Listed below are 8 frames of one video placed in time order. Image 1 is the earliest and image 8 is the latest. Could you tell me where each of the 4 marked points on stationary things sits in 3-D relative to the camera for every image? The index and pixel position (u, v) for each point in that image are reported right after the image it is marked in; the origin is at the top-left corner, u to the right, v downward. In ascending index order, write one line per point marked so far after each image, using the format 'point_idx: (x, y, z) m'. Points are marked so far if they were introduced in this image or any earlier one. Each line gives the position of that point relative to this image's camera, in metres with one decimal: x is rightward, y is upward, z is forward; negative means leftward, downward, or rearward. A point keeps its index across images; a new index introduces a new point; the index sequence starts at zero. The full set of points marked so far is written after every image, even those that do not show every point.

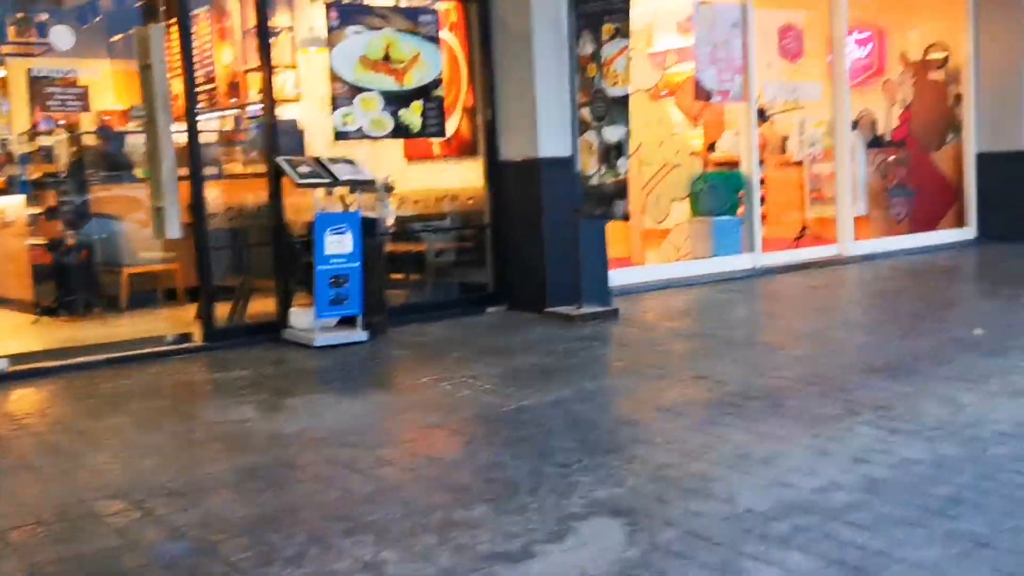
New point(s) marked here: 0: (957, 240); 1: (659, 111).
0: (+4.2, +0.5, +9.7) m
1: (+1.2, +1.4, +7.9) m
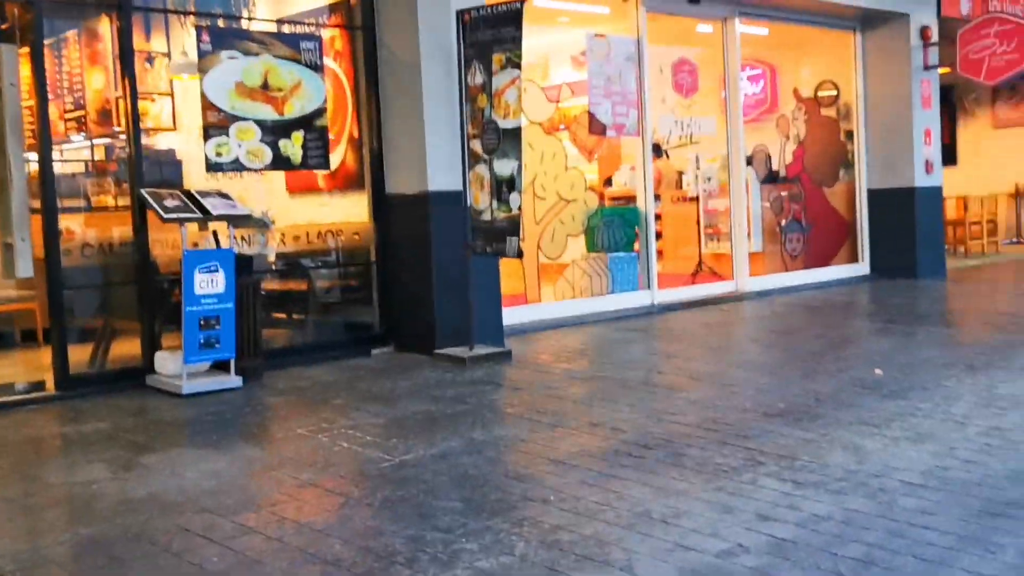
0: (+3.2, +0.1, +9.7) m
1: (+0.3, +1.1, +7.7) m
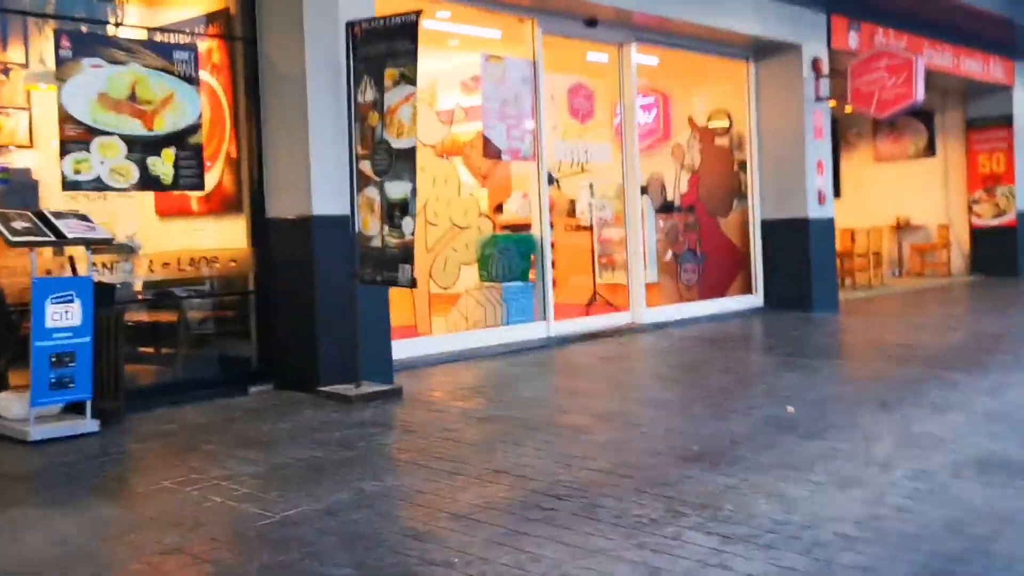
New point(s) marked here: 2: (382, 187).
0: (+2.1, -0.2, +9.6) m
1: (-0.5, +0.9, +7.3) m
2: (-0.7, +0.6, +5.6) m
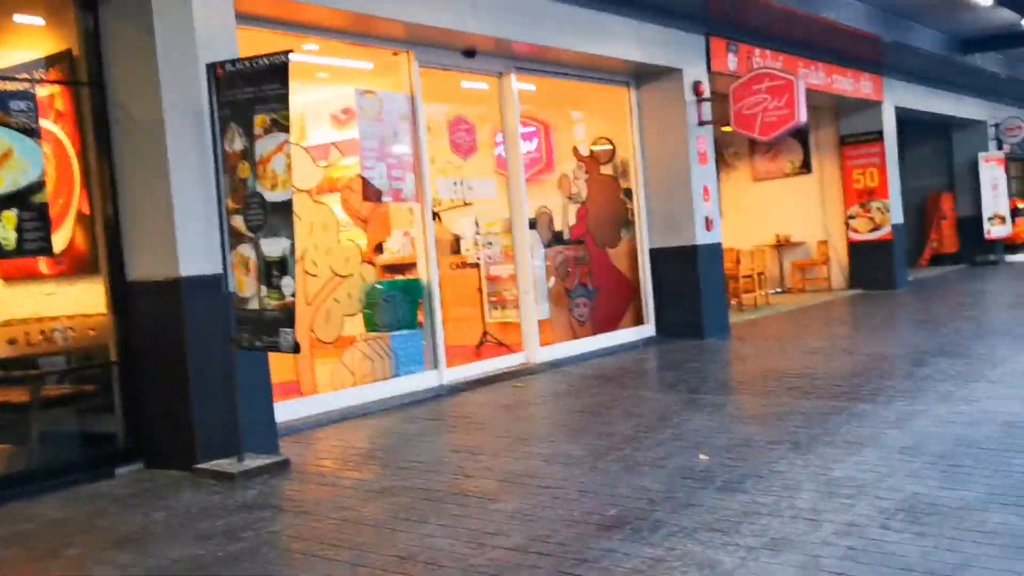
0: (+1.1, -0.5, +9.4) m
1: (-1.3, +0.5, +6.8) m
2: (-1.3, +0.2, +5.1) m
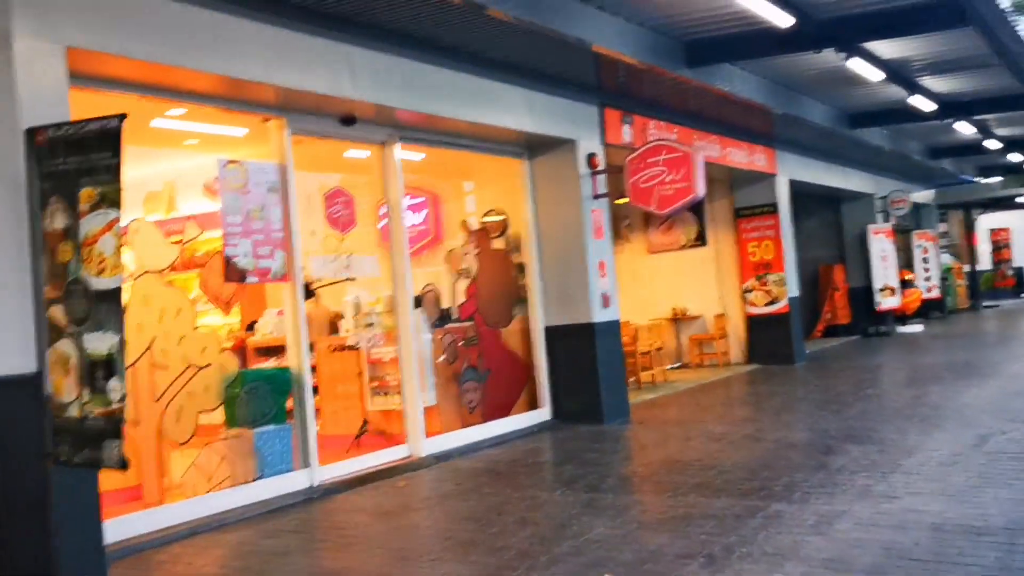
0: (+0.1, -1.2, +8.7) m
1: (-2.0, 0.0, +6.0) m
2: (-1.8, -0.2, +4.3) m
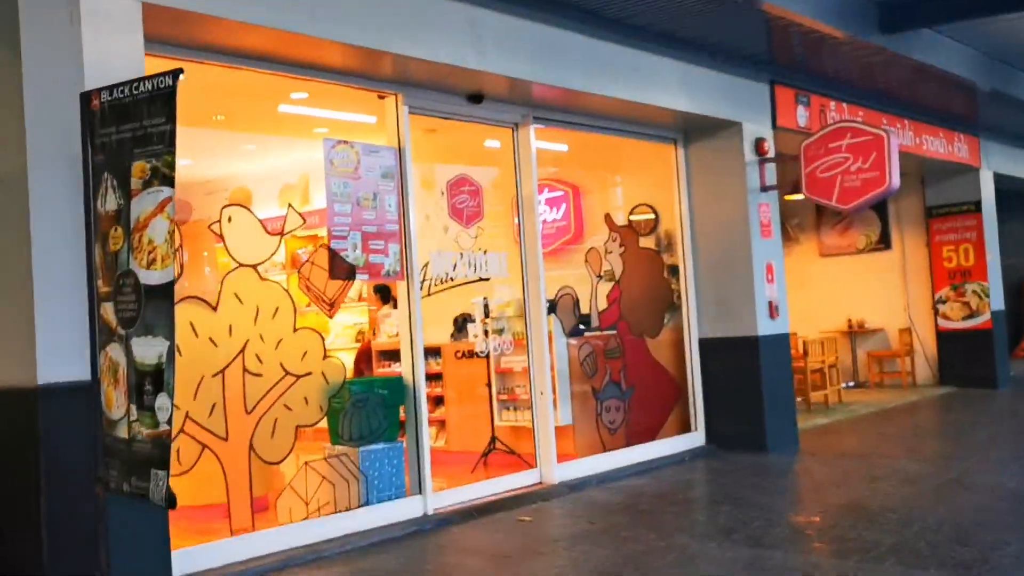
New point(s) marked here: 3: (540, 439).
0: (+1.2, -1.2, +7.6) m
1: (-1.3, 0.0, +5.3) m
2: (-1.4, -0.2, +3.5) m
3: (+0.2, -1.0, +6.7) m
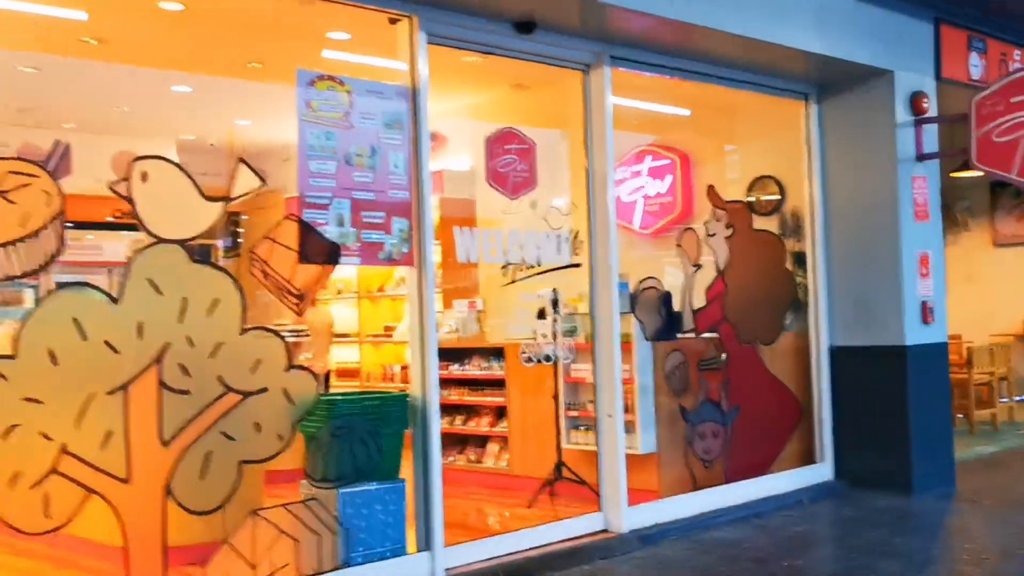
0: (+1.7, -1.2, +6.0) m
1: (-1.1, 0.0, +4.0) m
2: (-1.5, -0.2, +2.3) m
3: (+0.5, -1.0, +5.1) m
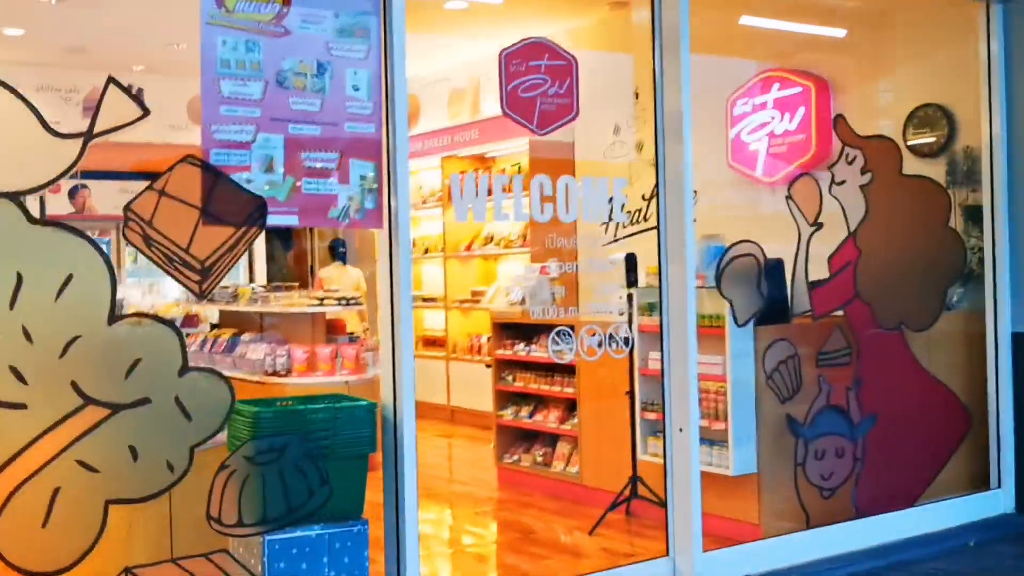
0: (+1.9, -1.0, +4.5) m
1: (-1.1, +0.1, +2.9) m
2: (-1.8, -0.2, +1.3) m
3: (+0.7, -0.8, +3.9) m
